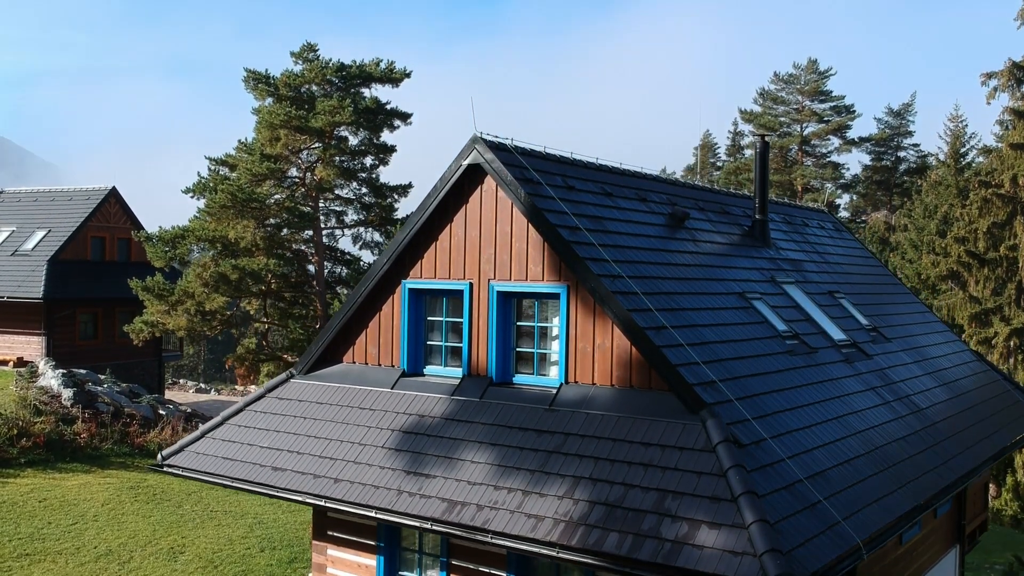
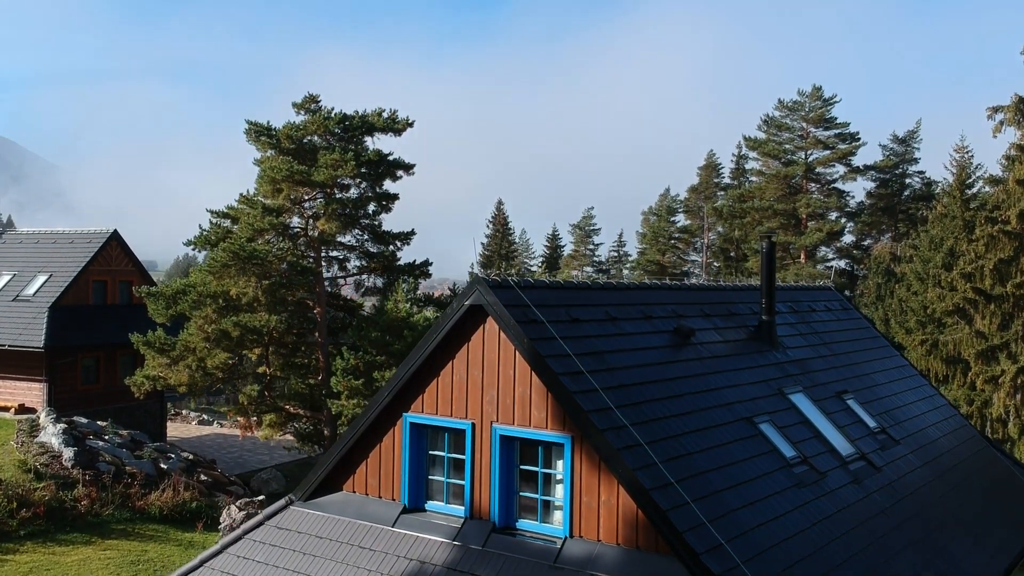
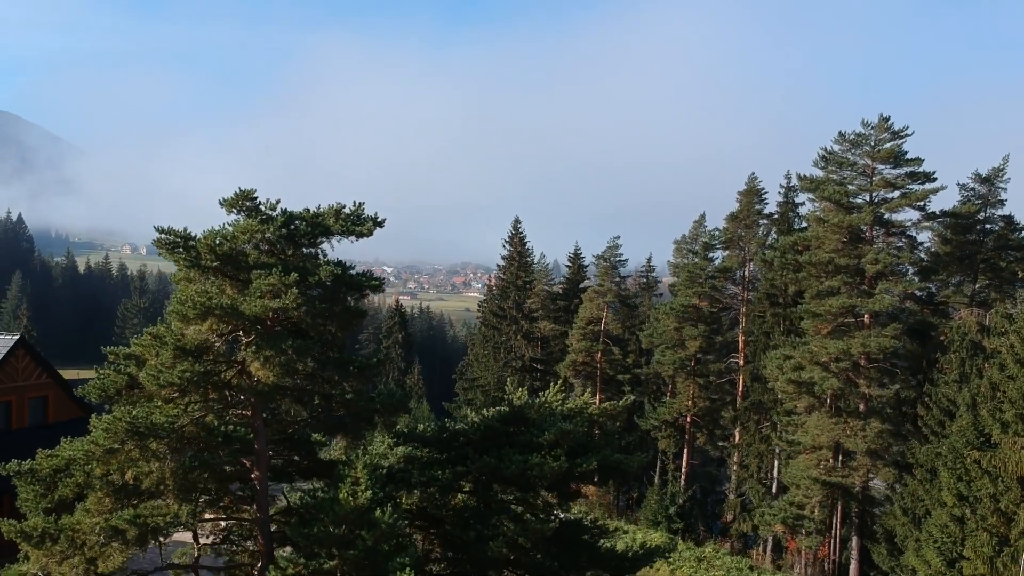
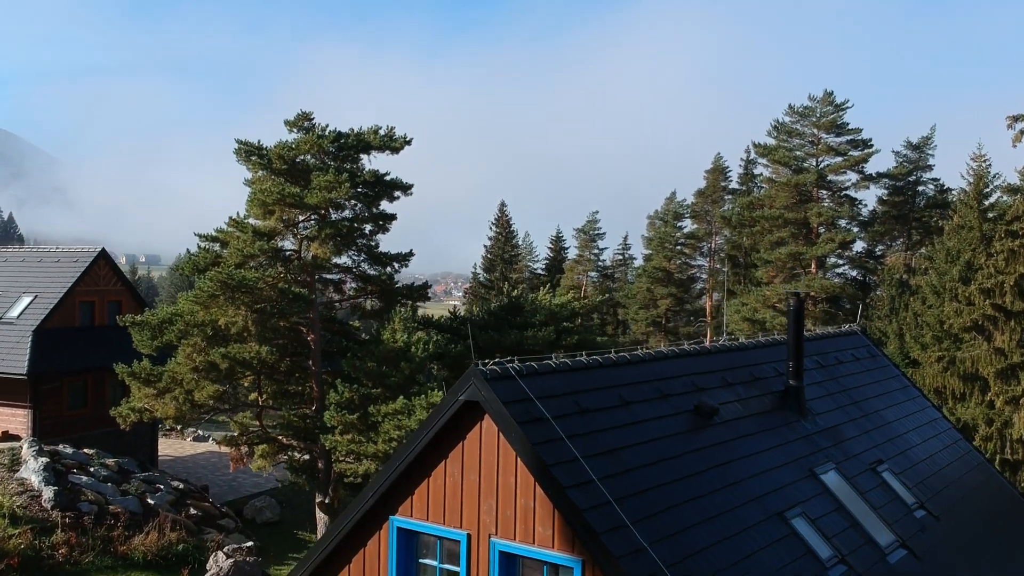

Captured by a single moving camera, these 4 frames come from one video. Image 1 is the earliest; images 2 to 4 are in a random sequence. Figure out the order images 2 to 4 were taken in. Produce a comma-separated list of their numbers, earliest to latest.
2, 4, 3
